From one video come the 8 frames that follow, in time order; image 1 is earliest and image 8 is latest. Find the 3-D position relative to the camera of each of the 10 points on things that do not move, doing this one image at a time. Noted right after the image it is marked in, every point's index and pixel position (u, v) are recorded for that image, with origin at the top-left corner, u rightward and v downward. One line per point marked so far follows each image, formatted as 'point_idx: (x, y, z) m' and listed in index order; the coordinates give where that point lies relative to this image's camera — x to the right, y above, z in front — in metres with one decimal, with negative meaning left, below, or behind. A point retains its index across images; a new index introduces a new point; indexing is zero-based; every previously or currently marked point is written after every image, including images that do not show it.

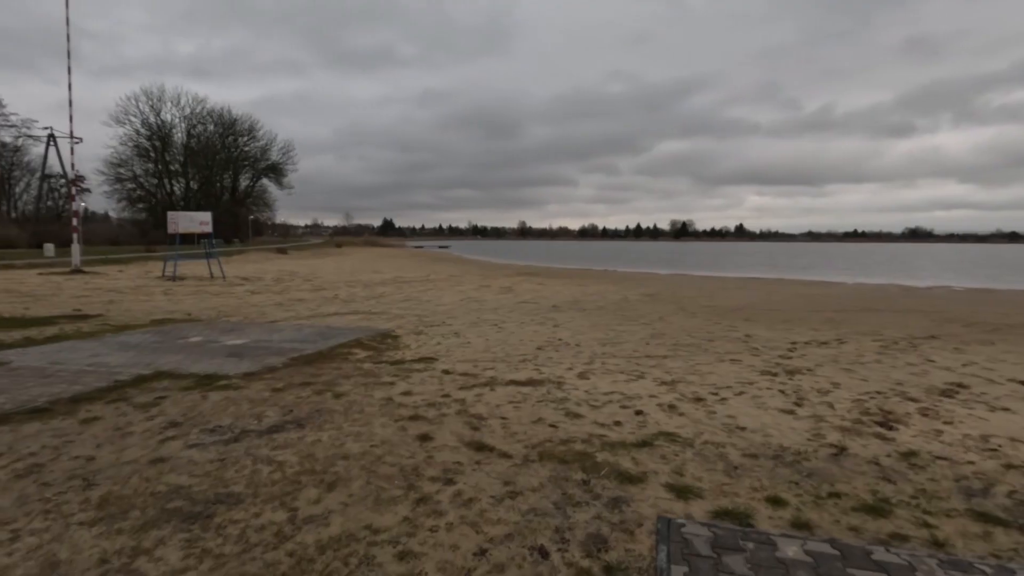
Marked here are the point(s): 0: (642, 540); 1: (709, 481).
0: (+0.6, -1.3, +2.7) m
1: (+1.2, -1.2, +3.4) m
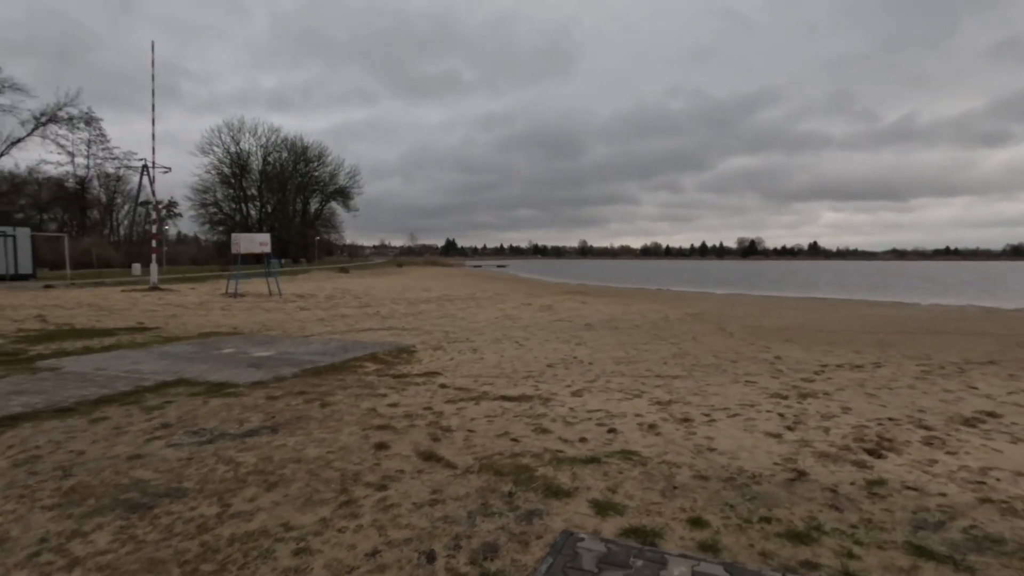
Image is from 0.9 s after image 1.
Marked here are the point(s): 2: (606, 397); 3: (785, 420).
0: (+0.1, -1.3, +2.7) m
1: (+0.8, -1.3, +3.4) m
2: (+1.1, -1.3, +6.5) m
3: (+2.9, -1.4, +5.7) m
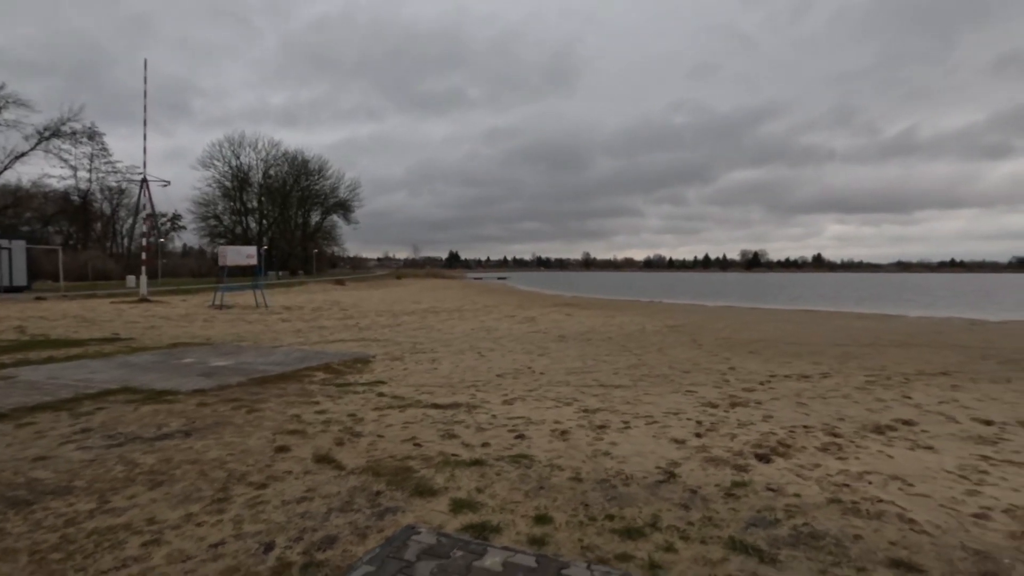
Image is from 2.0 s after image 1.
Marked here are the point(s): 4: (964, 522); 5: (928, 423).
0: (-0.8, -1.4, +2.9) m
1: (-0.1, -1.4, +3.6) m
2: (+0.3, -1.5, +6.7) m
3: (+2.0, -1.5, +5.8) m
4: (+2.9, -1.5, +3.4) m
5: (+4.9, -1.6, +6.2) m
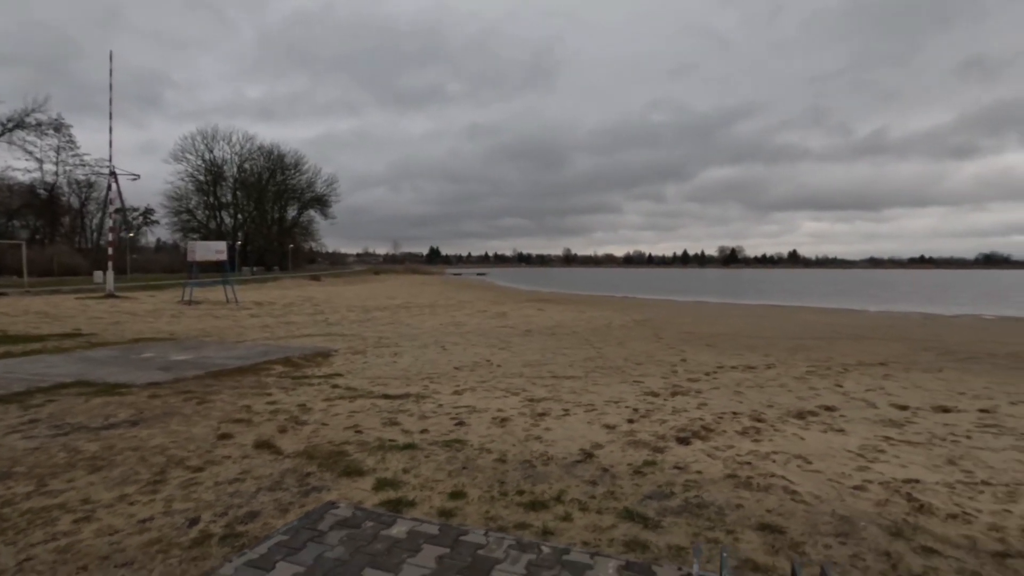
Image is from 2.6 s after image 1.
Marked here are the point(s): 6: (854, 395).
0: (-1.3, -1.3, +3.1) m
1: (-0.7, -1.4, +3.8) m
2: (-0.4, -1.4, +7.0) m
3: (+1.4, -1.4, +6.1) m
4: (+2.3, -1.4, +3.8) m
5: (+4.2, -1.5, +6.7) m
6: (+4.8, -1.5, +7.5) m
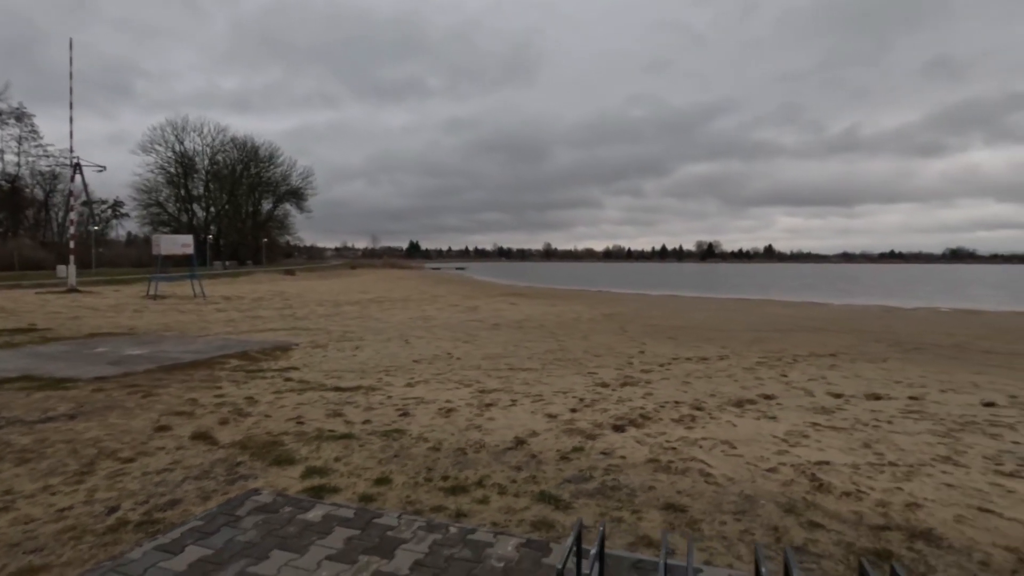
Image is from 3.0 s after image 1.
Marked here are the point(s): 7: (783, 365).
0: (-1.8, -1.3, +3.2) m
1: (-1.2, -1.3, +3.9) m
2: (-1.0, -1.3, +7.1) m
3: (+0.8, -1.4, +6.3) m
4: (+1.8, -1.4, +4.0) m
5: (+3.6, -1.4, +6.9) m
6: (+4.1, -1.4, +7.8) m
7: (+4.7, -1.4, +9.3) m
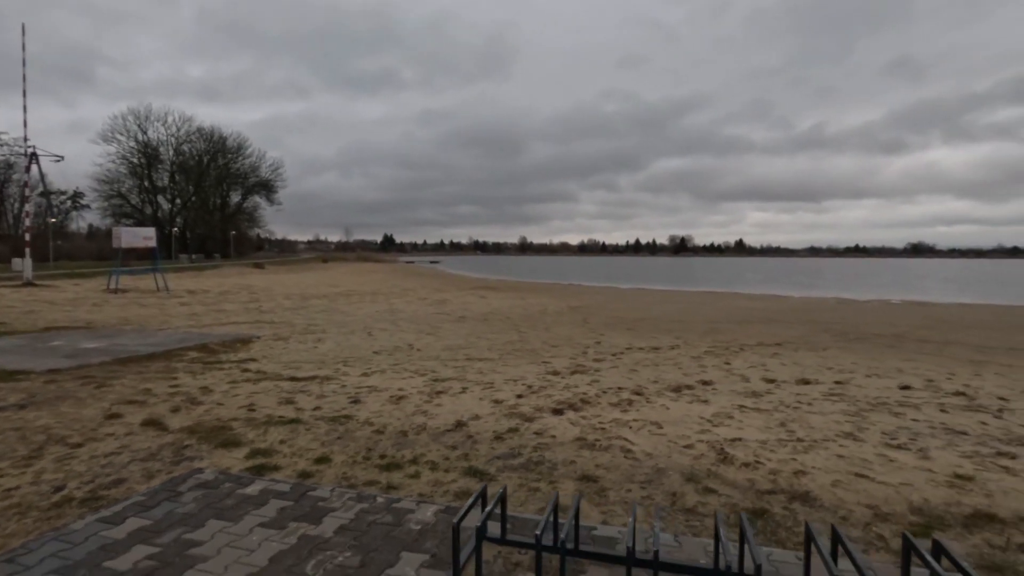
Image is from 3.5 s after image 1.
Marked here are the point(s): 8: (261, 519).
0: (-2.3, -1.2, +3.4) m
1: (-1.7, -1.2, +4.1) m
2: (-1.7, -1.2, +7.3) m
3: (+0.2, -1.3, +6.6) m
4: (+1.3, -1.3, +4.4) m
5: (+2.9, -1.3, +7.4) m
6: (+3.4, -1.3, +8.3) m
7: (+4.0, -1.2, +9.8) m
8: (-1.4, -1.3, +2.9) m
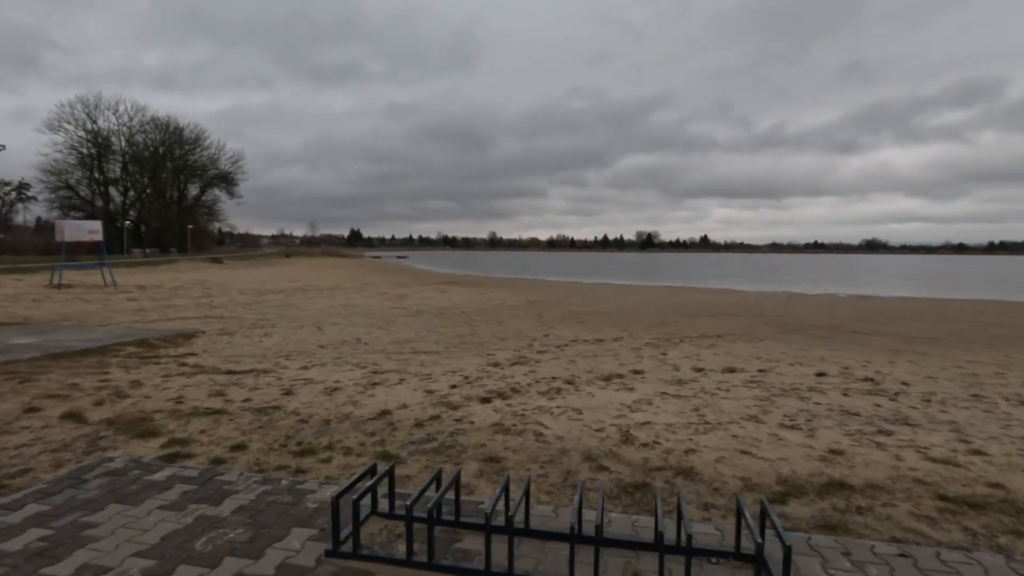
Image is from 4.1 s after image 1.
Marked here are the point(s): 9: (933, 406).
0: (-2.9, -1.2, +3.4) m
1: (-2.4, -1.2, +4.2) m
2: (-2.5, -1.1, +7.4) m
3: (-0.7, -1.2, +6.8) m
4: (+0.6, -1.2, +4.6) m
5: (+2.1, -1.2, +7.7) m
6: (+2.5, -1.2, +8.6) m
7: (+3.0, -1.1, +10.2) m
8: (-2.0, -1.2, +3.0) m
9: (+4.6, -1.3, +5.8) m
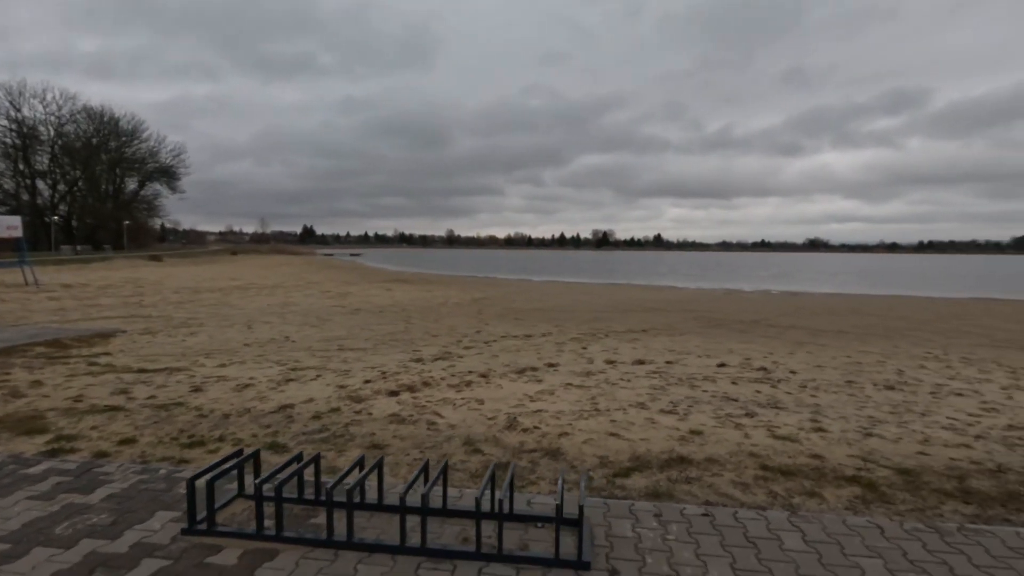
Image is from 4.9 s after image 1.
0: (-3.8, -1.2, +3.5) m
1: (-3.3, -1.2, +4.3) m
2: (-3.7, -1.1, +7.4) m
3: (-1.8, -1.2, +7.0) m
4: (-0.3, -1.2, +4.9) m
5: (+0.9, -1.2, +8.1) m
6: (+1.3, -1.1, +9.0) m
7: (+1.6, -1.0, +10.7) m
8: (-2.8, -1.2, +3.1) m
9: (+3.5, -1.2, +6.4) m
